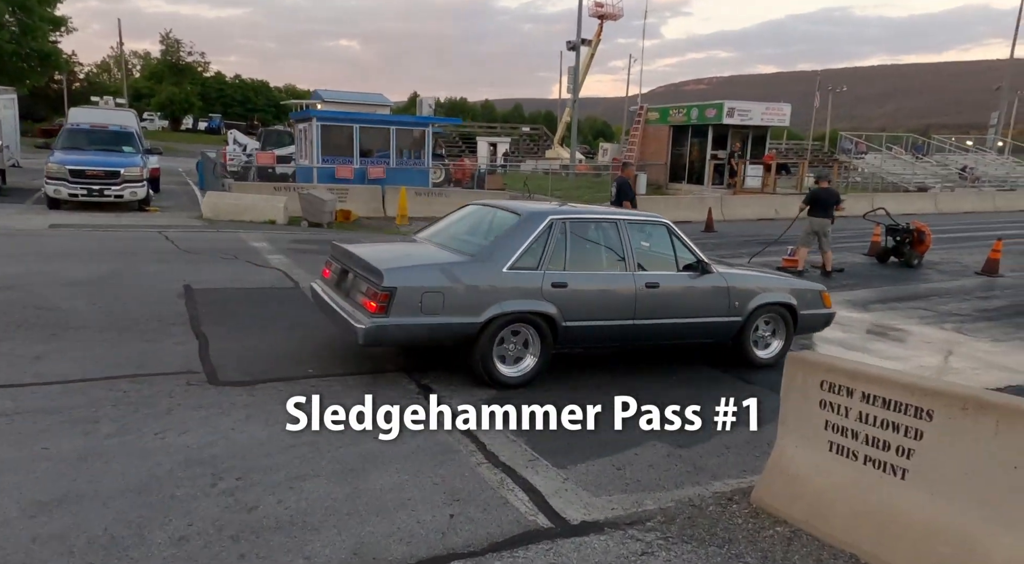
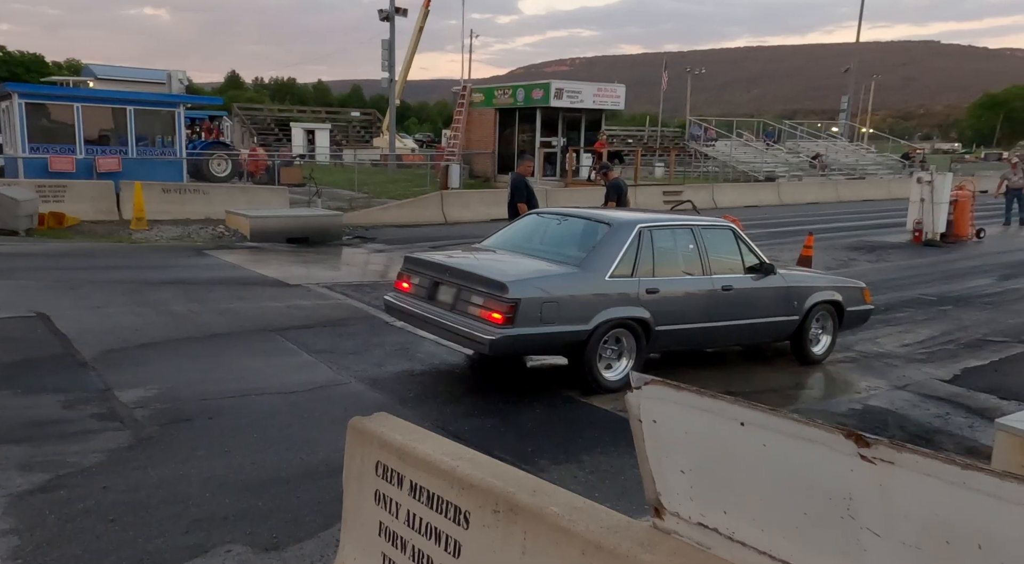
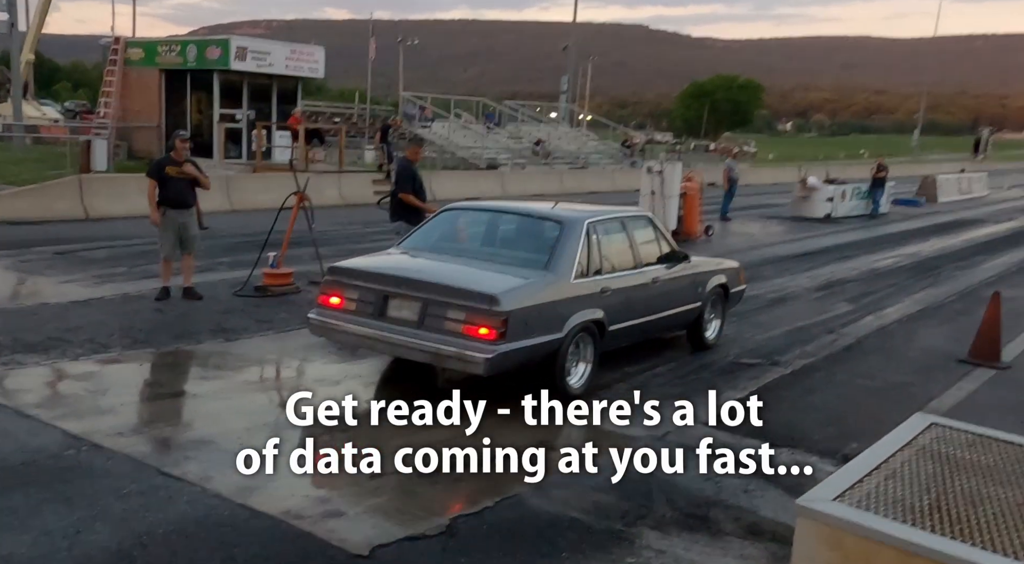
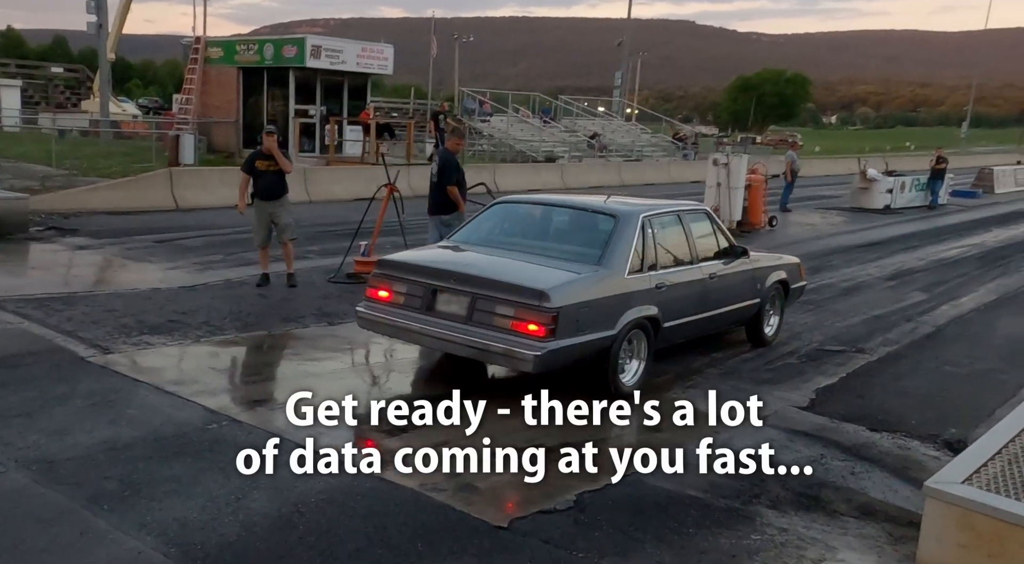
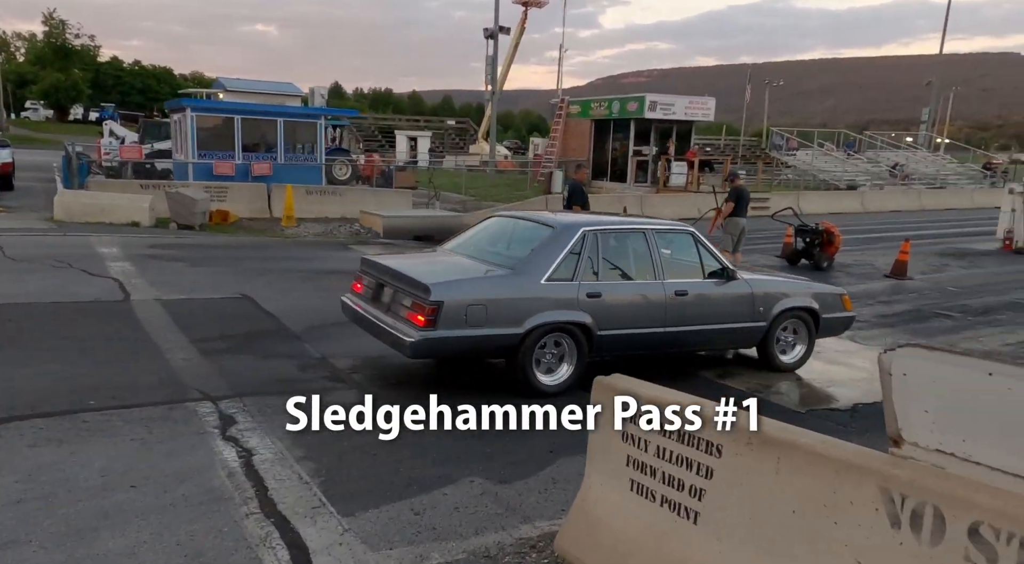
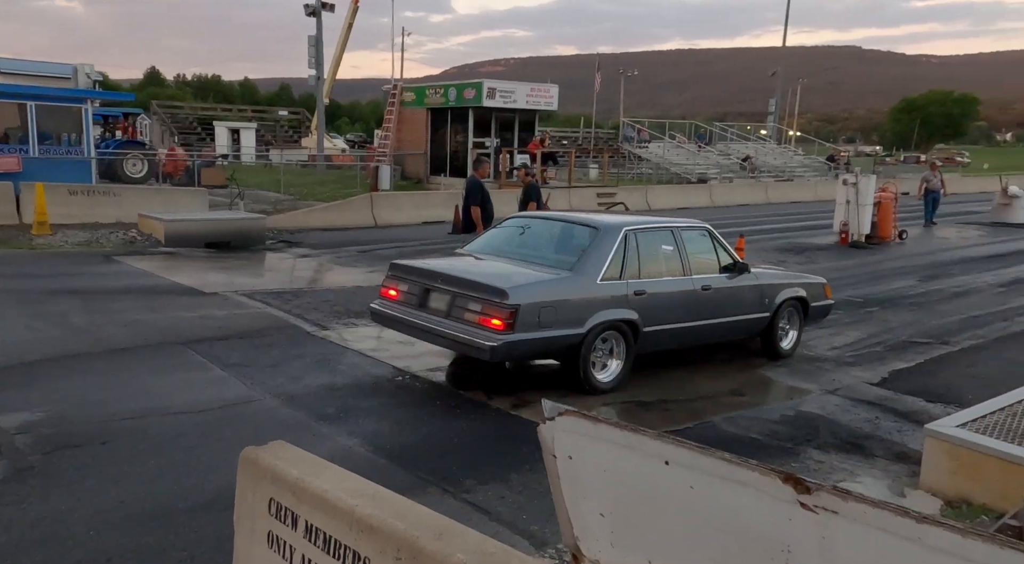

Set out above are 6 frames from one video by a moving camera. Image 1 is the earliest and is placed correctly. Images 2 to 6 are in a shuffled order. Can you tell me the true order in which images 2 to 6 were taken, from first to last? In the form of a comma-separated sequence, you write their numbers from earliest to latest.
5, 2, 6, 4, 3
